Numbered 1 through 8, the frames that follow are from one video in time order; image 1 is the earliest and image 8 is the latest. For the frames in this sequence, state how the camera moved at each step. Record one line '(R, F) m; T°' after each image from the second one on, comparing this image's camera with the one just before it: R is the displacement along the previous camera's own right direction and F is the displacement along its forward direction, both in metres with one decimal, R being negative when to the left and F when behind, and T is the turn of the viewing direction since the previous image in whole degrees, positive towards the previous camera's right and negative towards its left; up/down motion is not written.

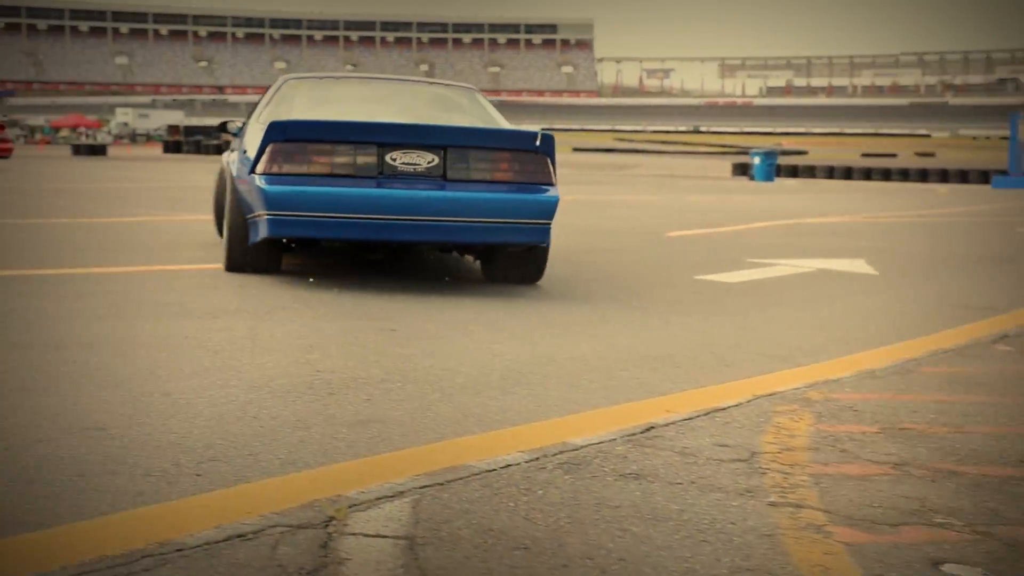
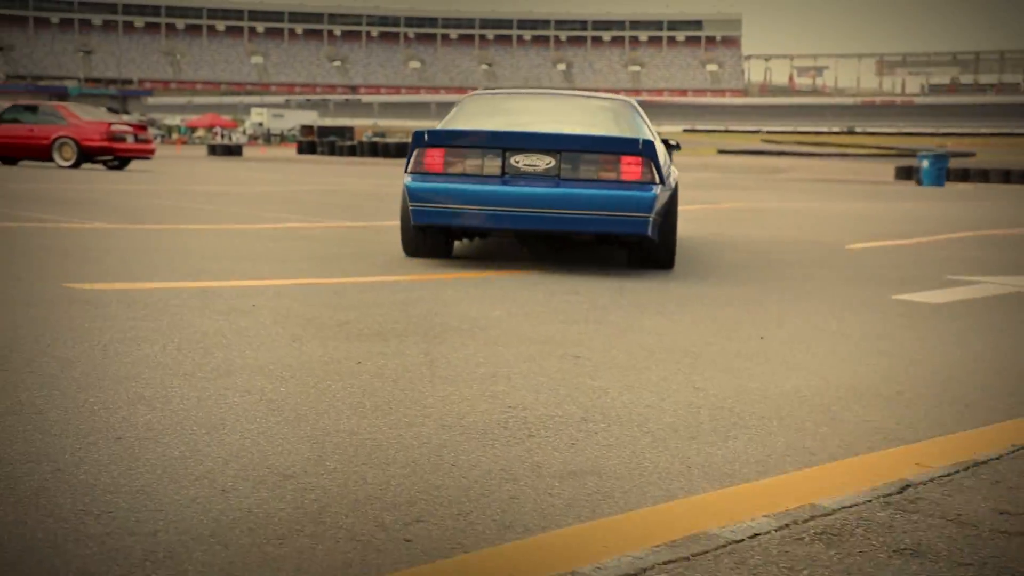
(-0.3, +0.5) m; -7°
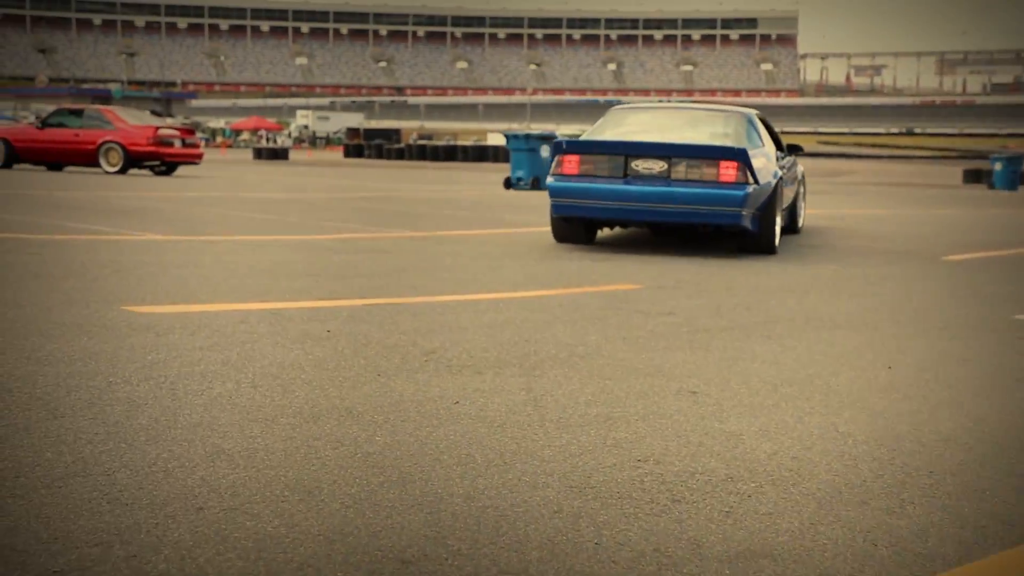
(-0.3, +0.5) m; -2°
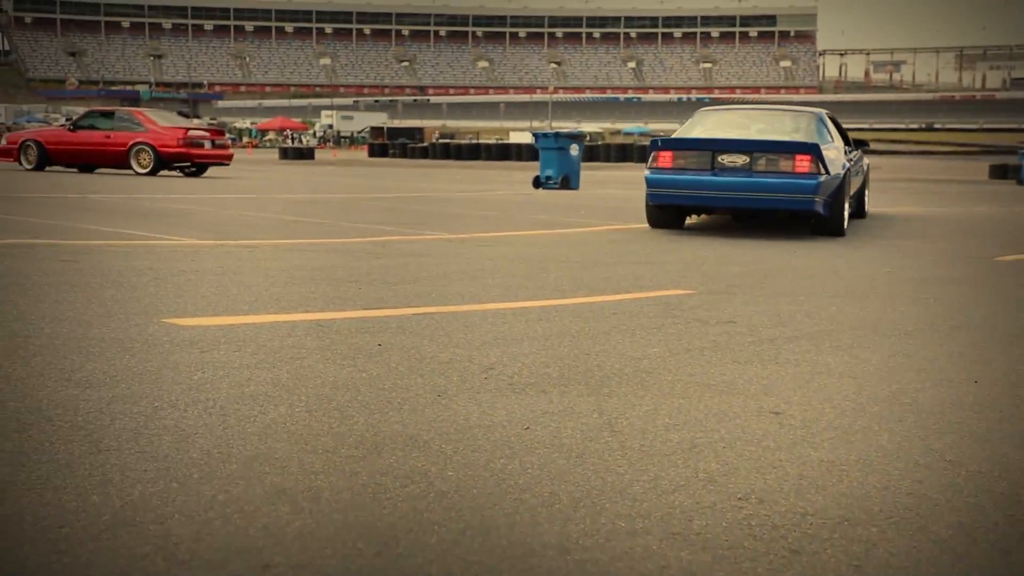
(-0.2, +0.3) m; -1°
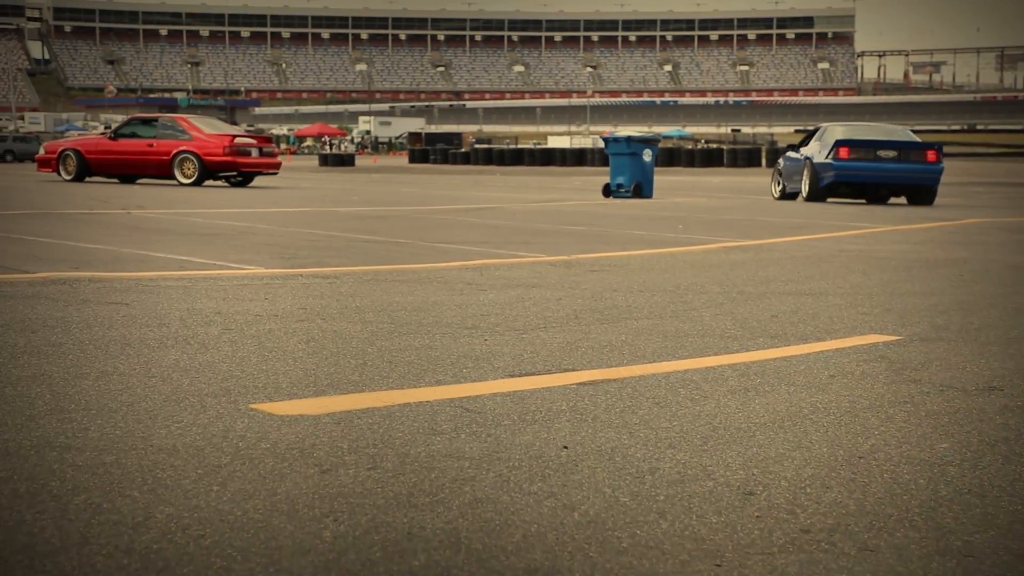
(-0.7, +1.6) m; -2°
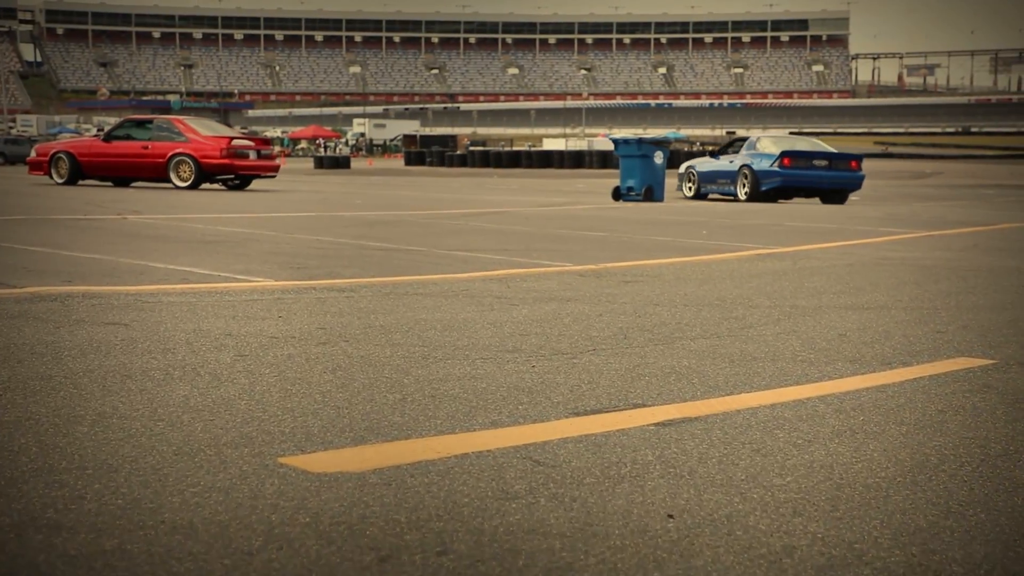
(-0.3, +0.7) m; 0°
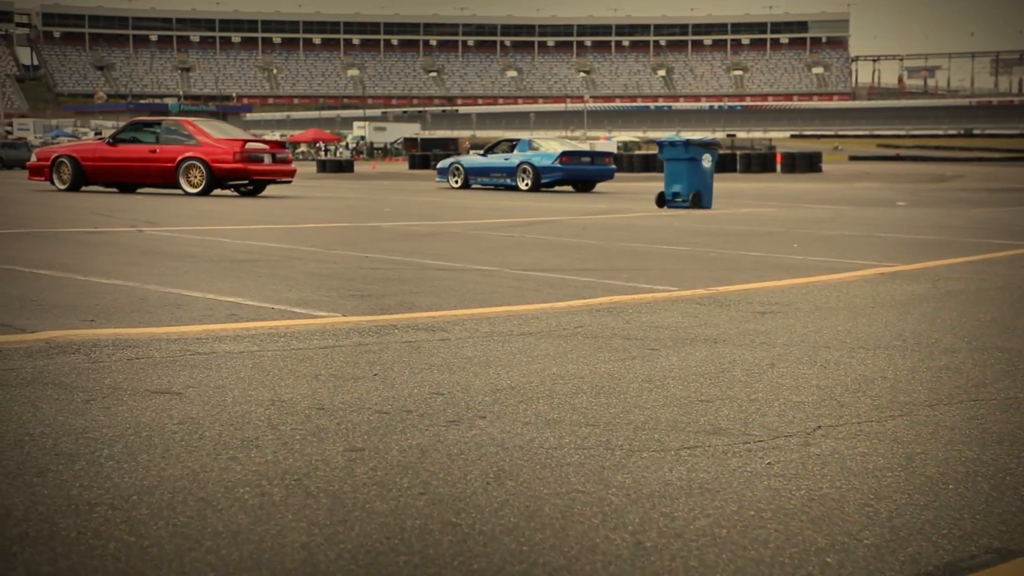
(-0.7, +1.5) m; 0°
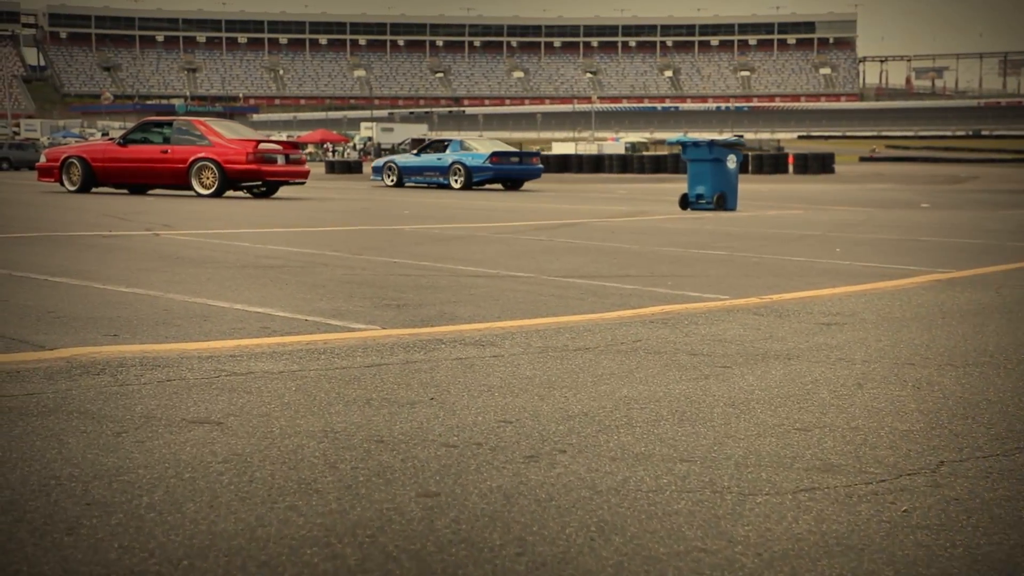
(-0.3, +0.5) m; 0°
